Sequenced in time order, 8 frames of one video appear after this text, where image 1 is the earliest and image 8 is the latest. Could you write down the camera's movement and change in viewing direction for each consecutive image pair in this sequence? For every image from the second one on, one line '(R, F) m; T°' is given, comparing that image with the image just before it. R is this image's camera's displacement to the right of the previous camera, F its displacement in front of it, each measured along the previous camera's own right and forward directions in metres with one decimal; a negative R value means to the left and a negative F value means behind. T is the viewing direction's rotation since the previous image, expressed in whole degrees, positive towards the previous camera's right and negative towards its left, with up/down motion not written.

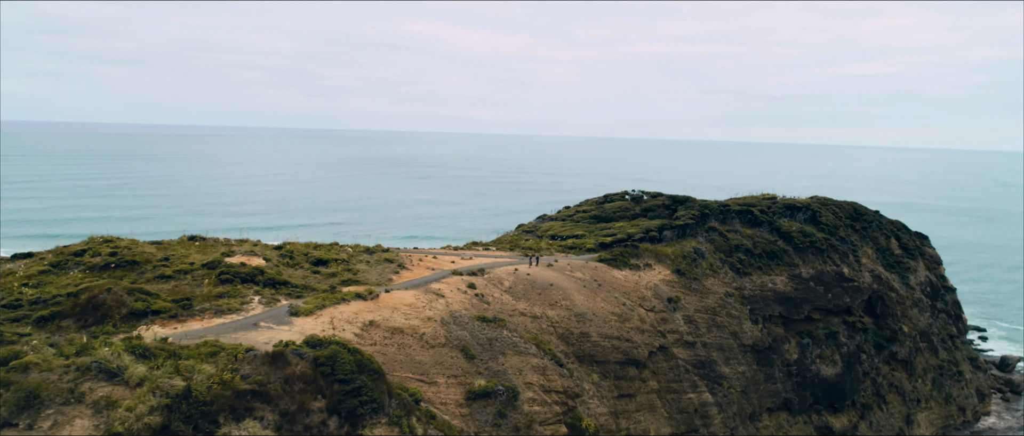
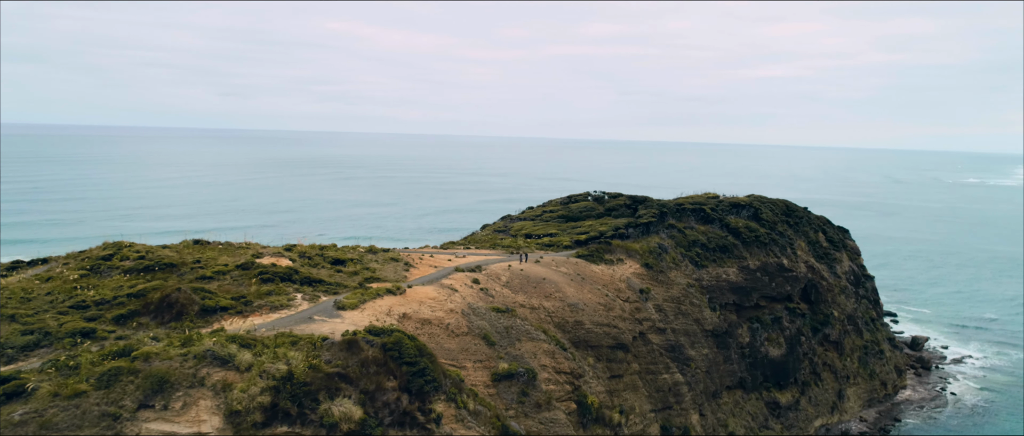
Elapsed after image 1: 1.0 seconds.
(-2.7, -2.1) m; +6°
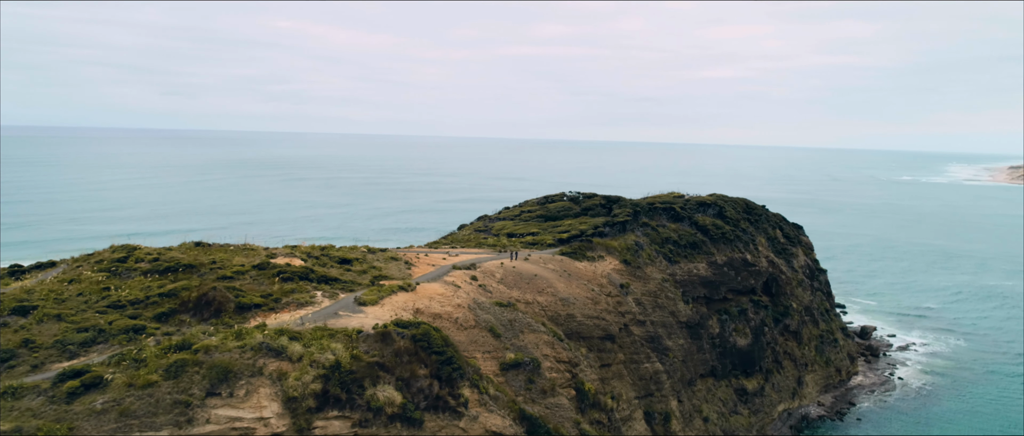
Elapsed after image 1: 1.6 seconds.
(-1.6, -1.4) m; +4°
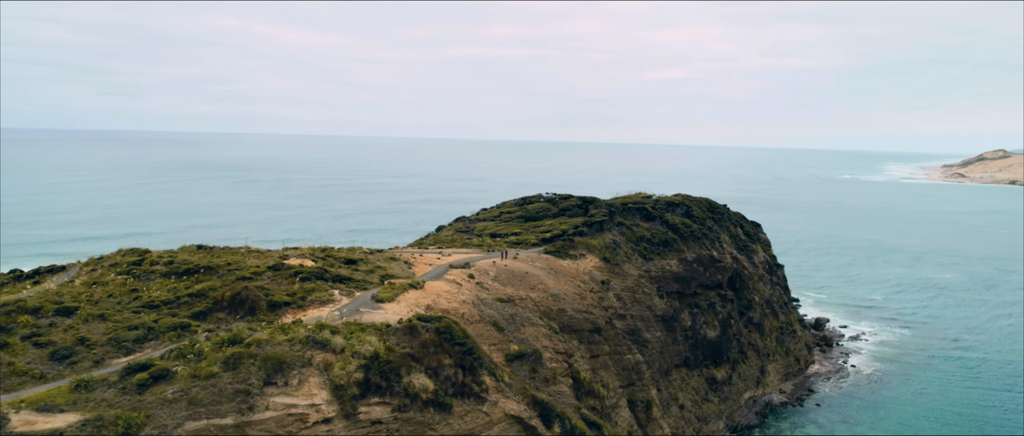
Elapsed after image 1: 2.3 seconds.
(-1.6, -1.5) m; +4°
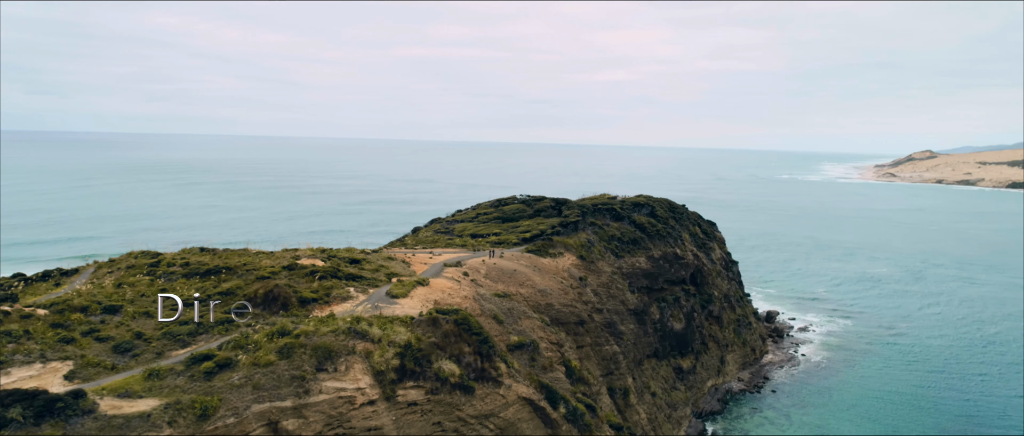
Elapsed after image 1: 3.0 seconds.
(-1.8, -1.9) m; +4°
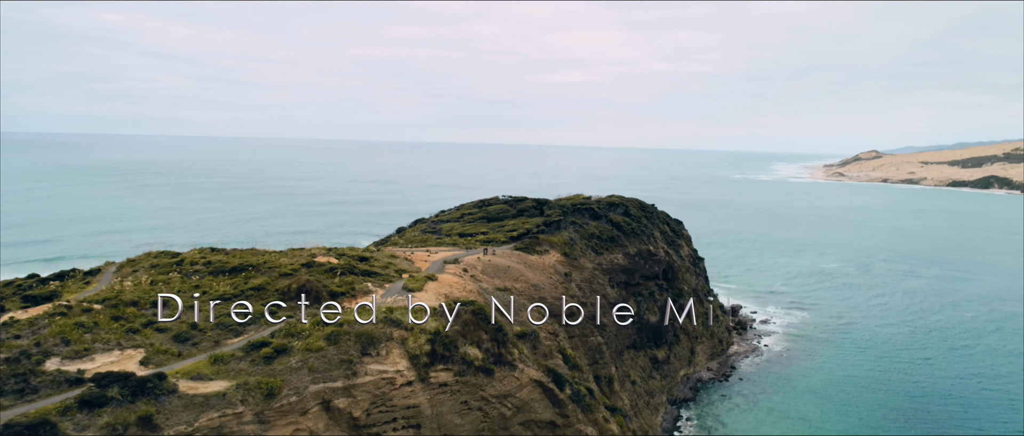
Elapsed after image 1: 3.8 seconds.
(-1.7, -2.0) m; +3°
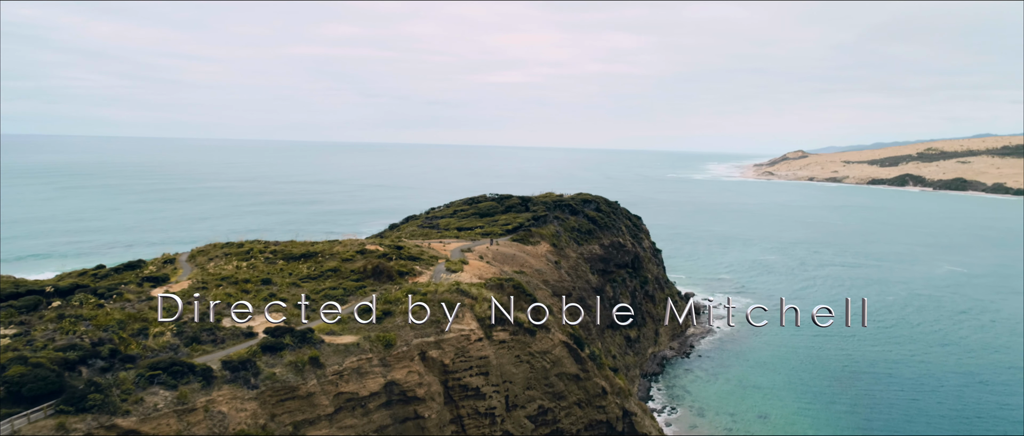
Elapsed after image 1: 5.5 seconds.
(-3.6, -5.0) m; +5°
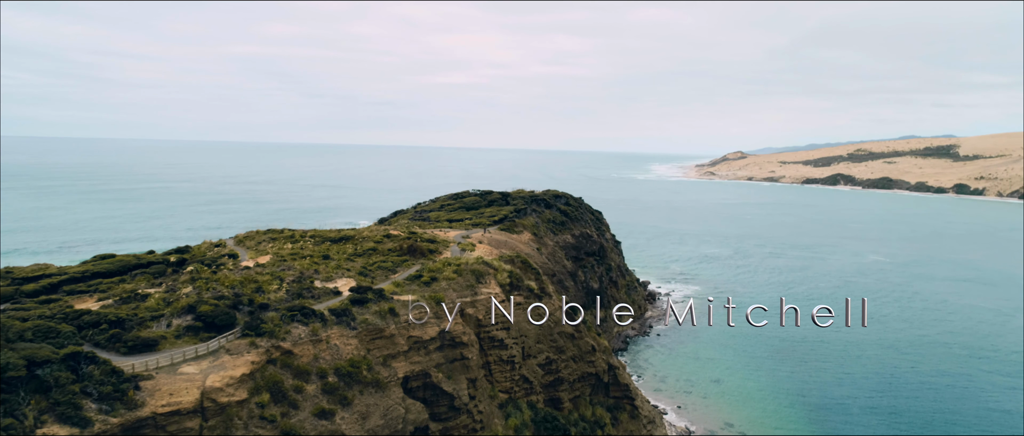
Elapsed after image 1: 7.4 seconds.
(-2.9, -5.9) m; +4°
